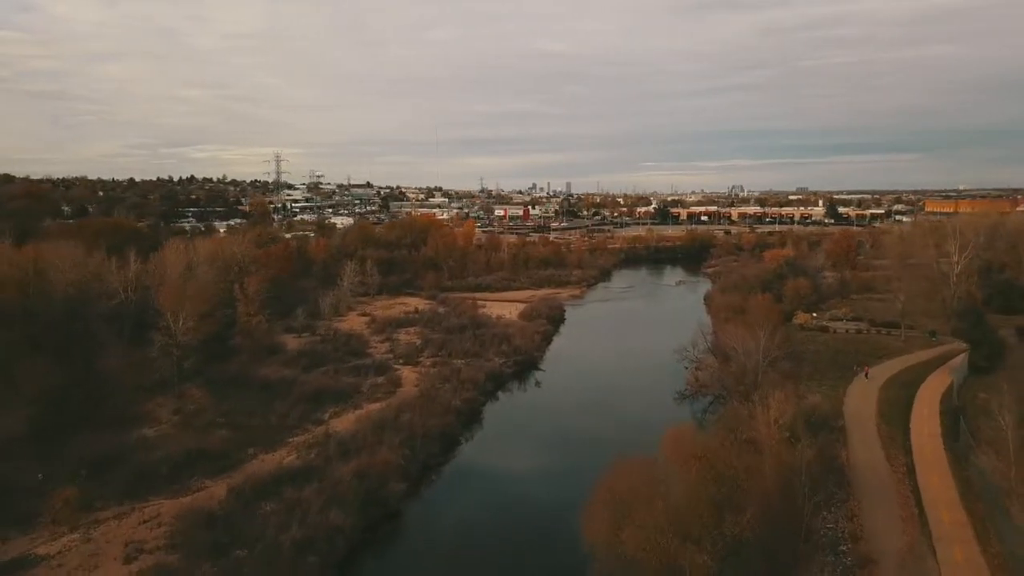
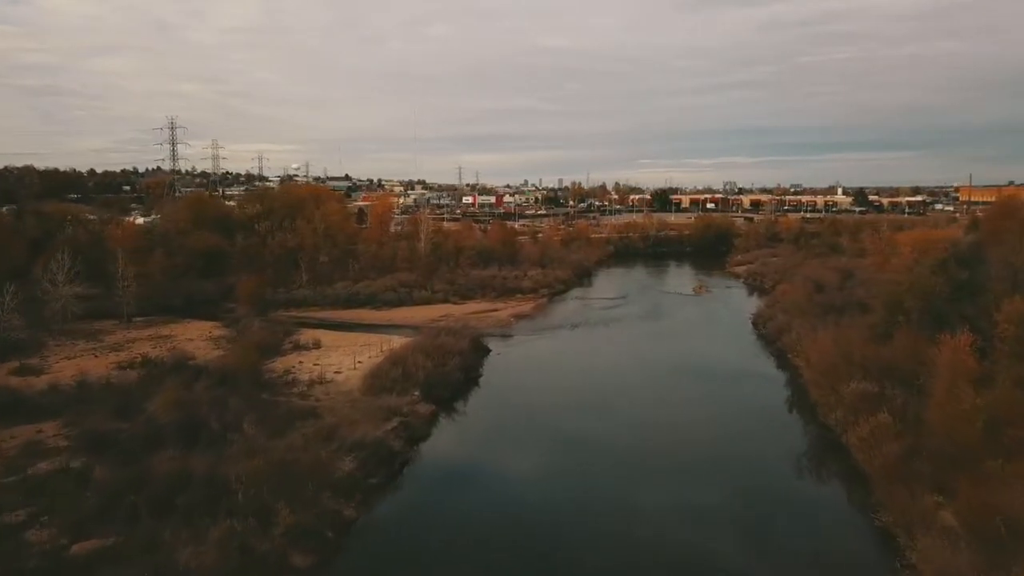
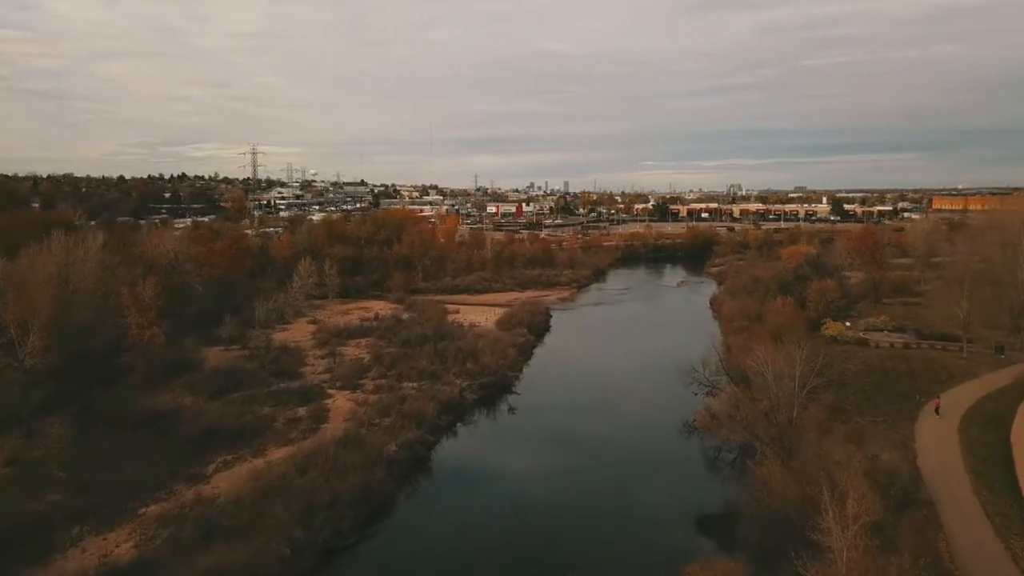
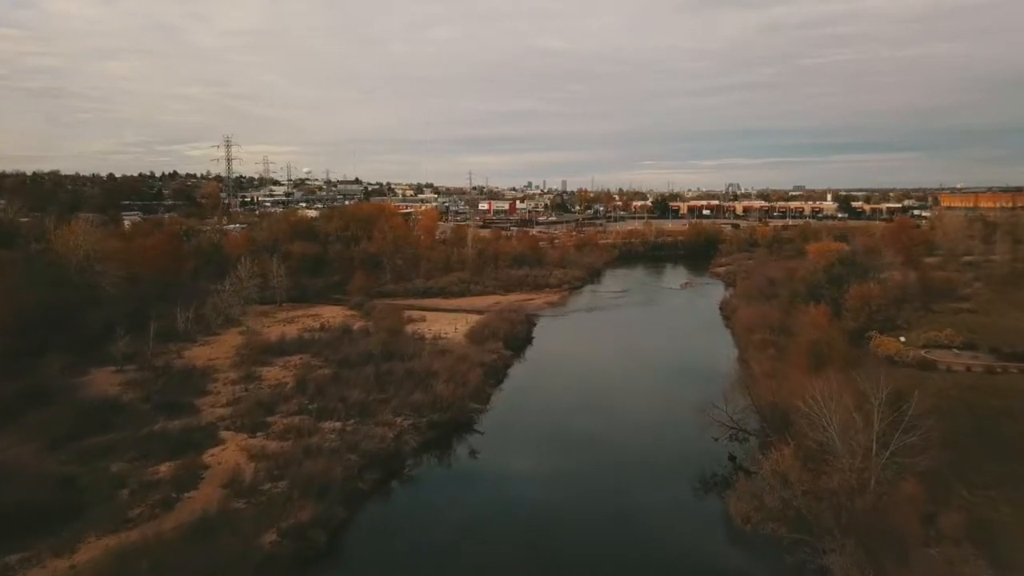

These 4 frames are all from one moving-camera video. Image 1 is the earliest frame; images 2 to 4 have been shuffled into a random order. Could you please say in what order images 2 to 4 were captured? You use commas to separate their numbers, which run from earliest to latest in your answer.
3, 4, 2
